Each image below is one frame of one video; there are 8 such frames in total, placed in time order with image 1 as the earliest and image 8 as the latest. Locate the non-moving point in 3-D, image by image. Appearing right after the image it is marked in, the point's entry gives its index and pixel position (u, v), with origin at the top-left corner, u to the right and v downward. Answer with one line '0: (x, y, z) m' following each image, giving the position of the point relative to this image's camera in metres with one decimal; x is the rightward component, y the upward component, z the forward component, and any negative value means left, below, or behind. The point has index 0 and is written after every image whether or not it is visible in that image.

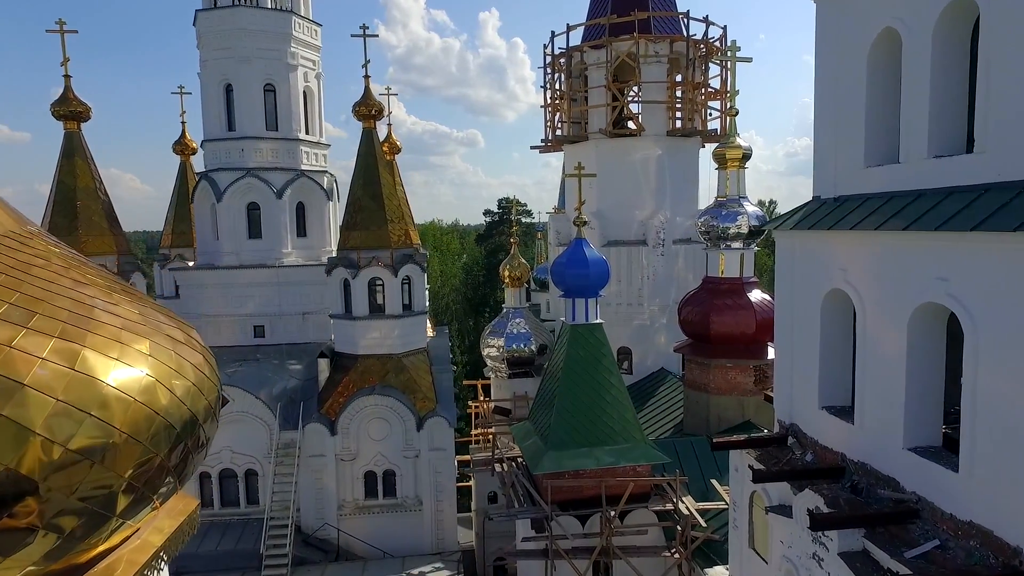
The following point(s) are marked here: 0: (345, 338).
0: (-3.2, -0.9, +11.7) m
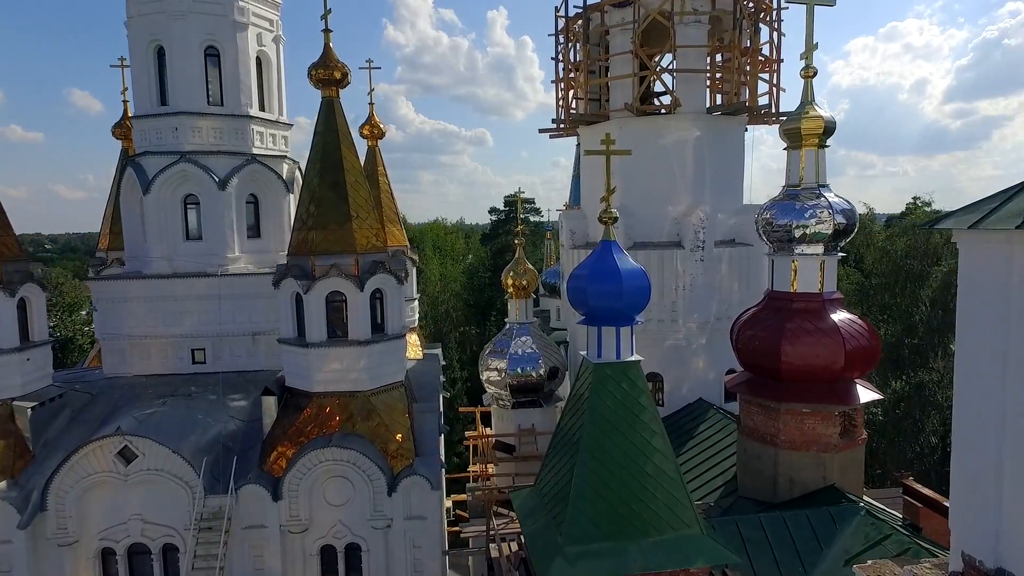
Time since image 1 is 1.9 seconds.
0: (-3.2, -1.2, +9.0) m
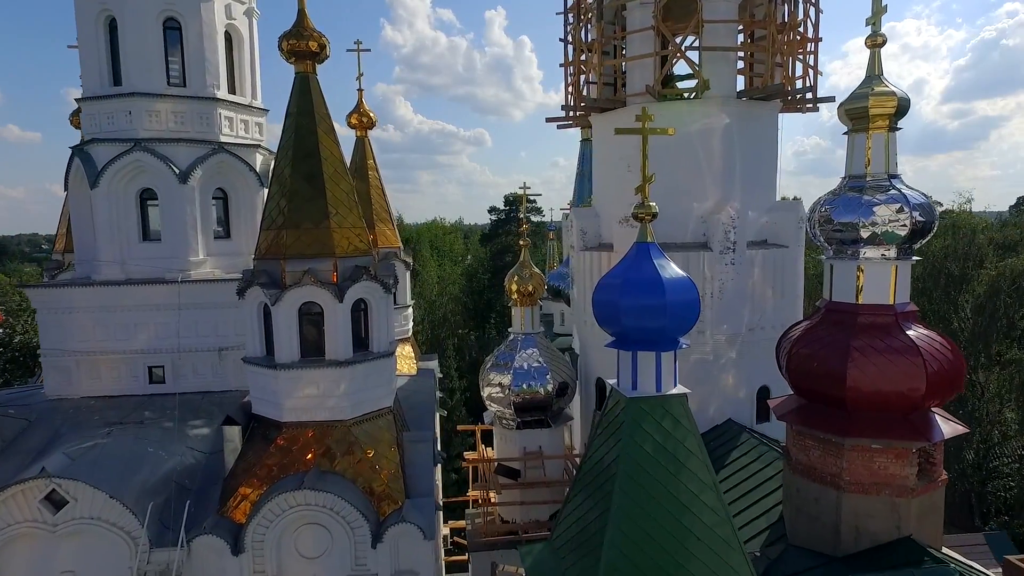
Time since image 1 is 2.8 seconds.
0: (-3.1, -1.3, +7.6) m
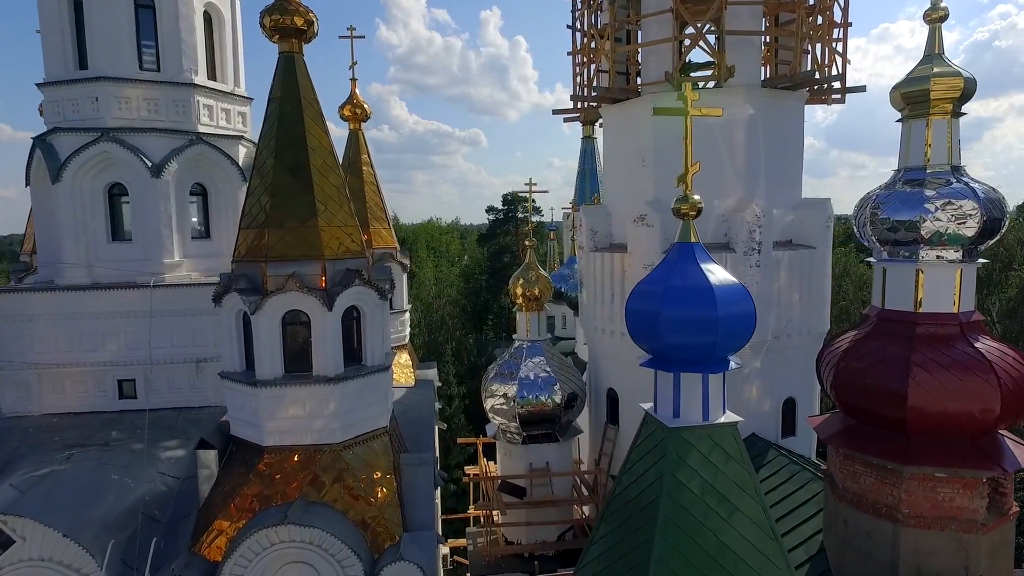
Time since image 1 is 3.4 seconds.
0: (-3.0, -1.4, +6.8) m
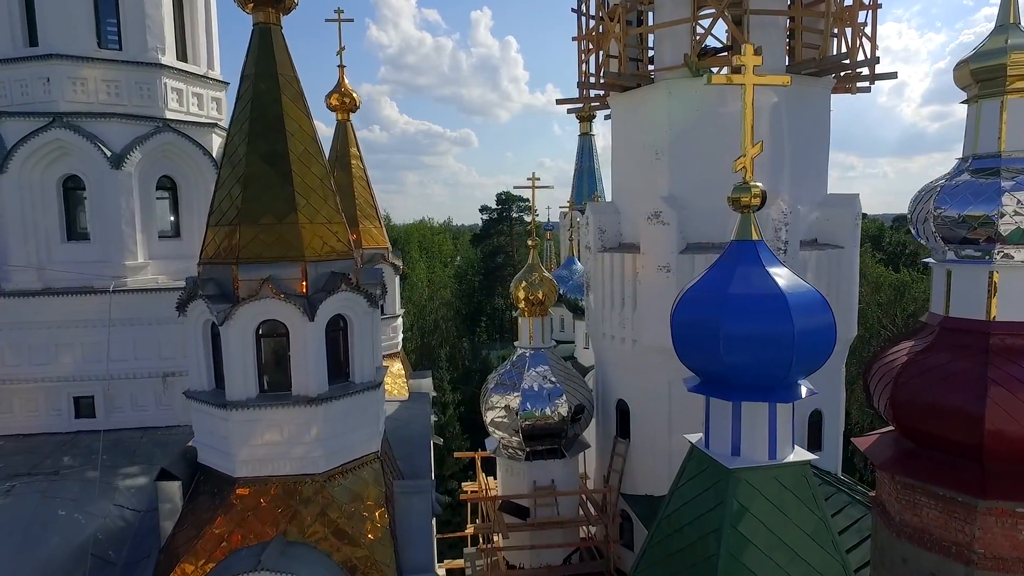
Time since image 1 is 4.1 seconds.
0: (-2.9, -1.4, +5.9) m
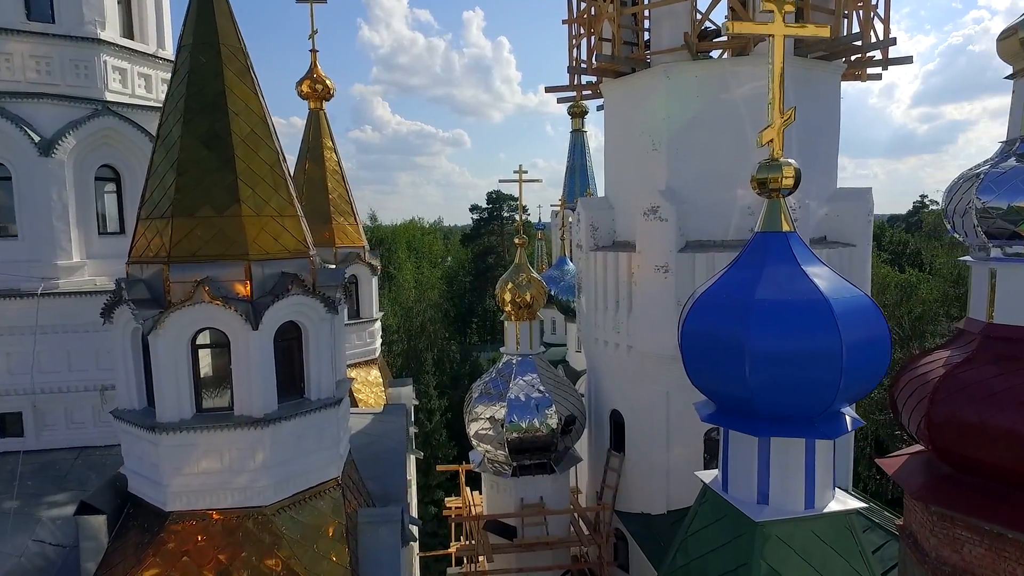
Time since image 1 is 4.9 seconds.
0: (-3.0, -1.5, +5.0) m
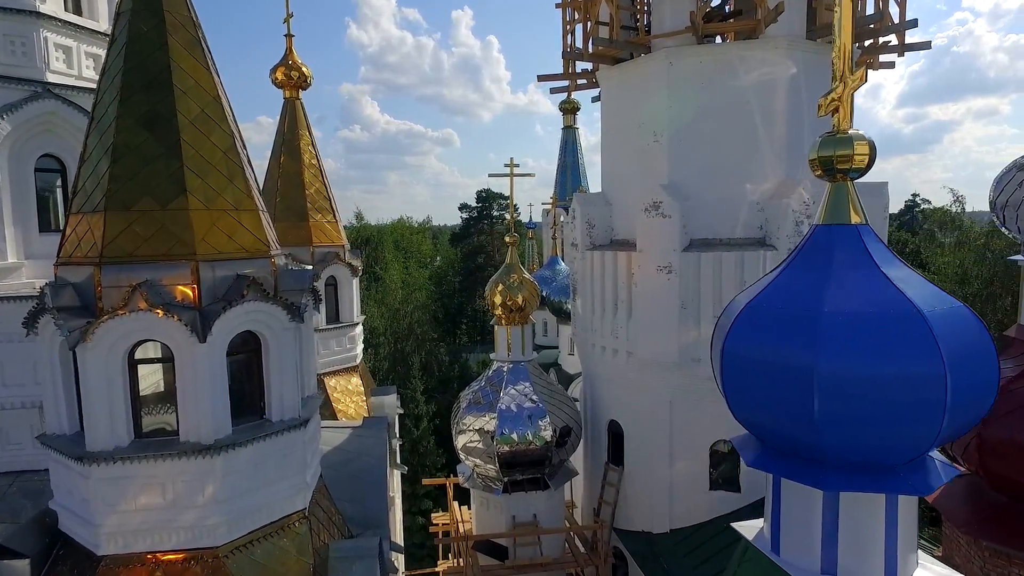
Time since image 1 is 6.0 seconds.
0: (-3.1, -1.5, +4.3) m
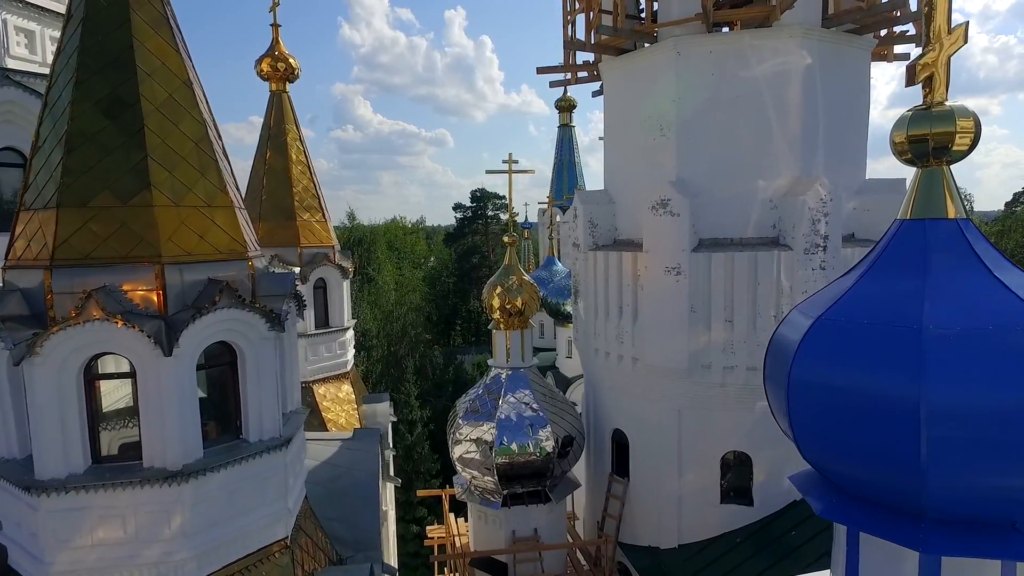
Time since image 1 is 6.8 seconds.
0: (-3.1, -1.5, +3.8) m
